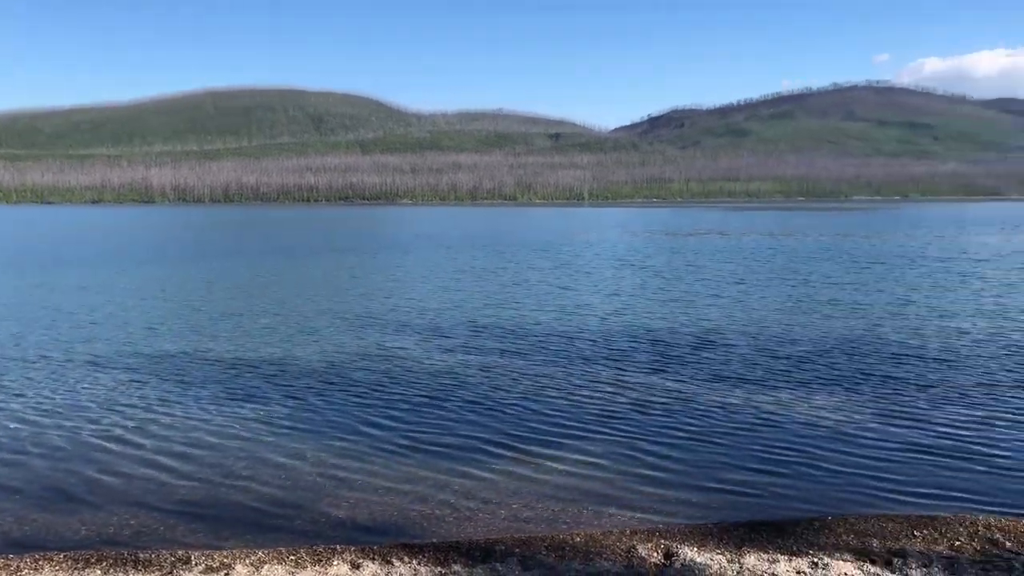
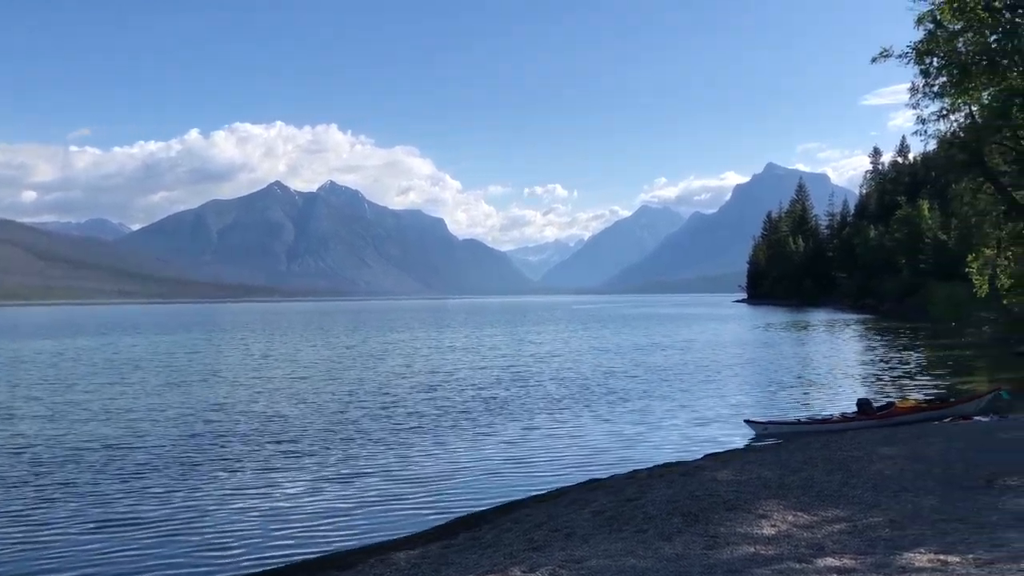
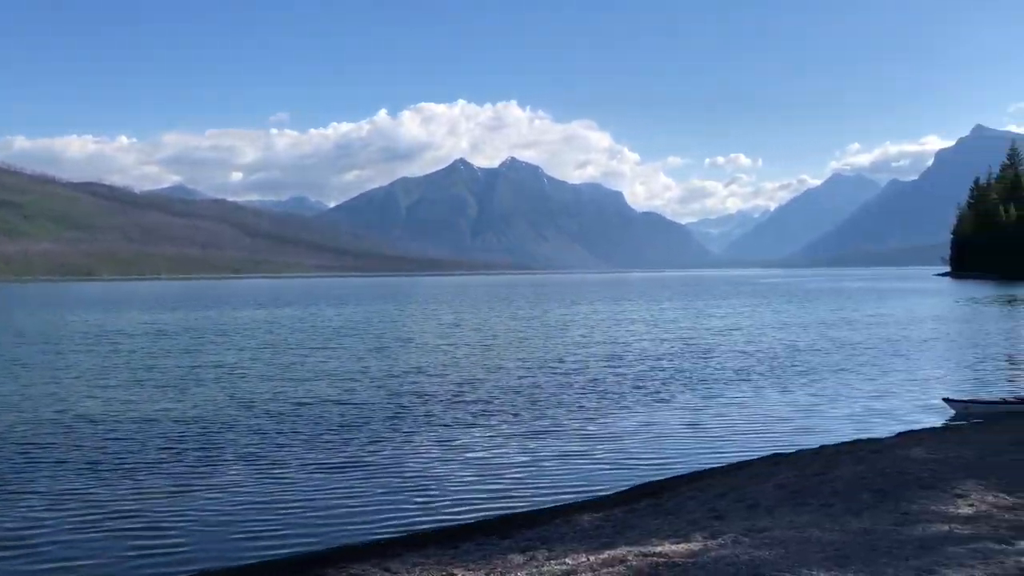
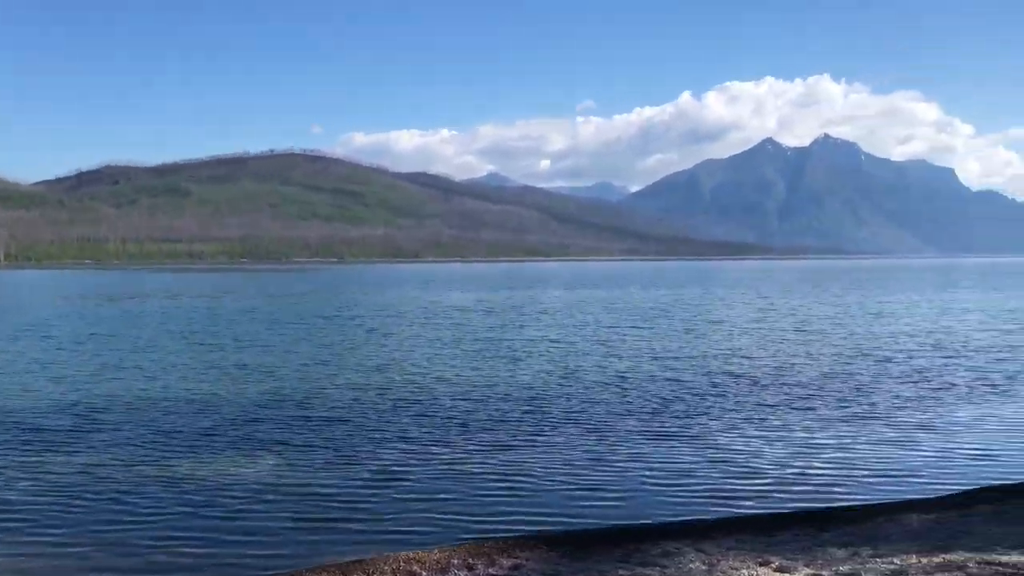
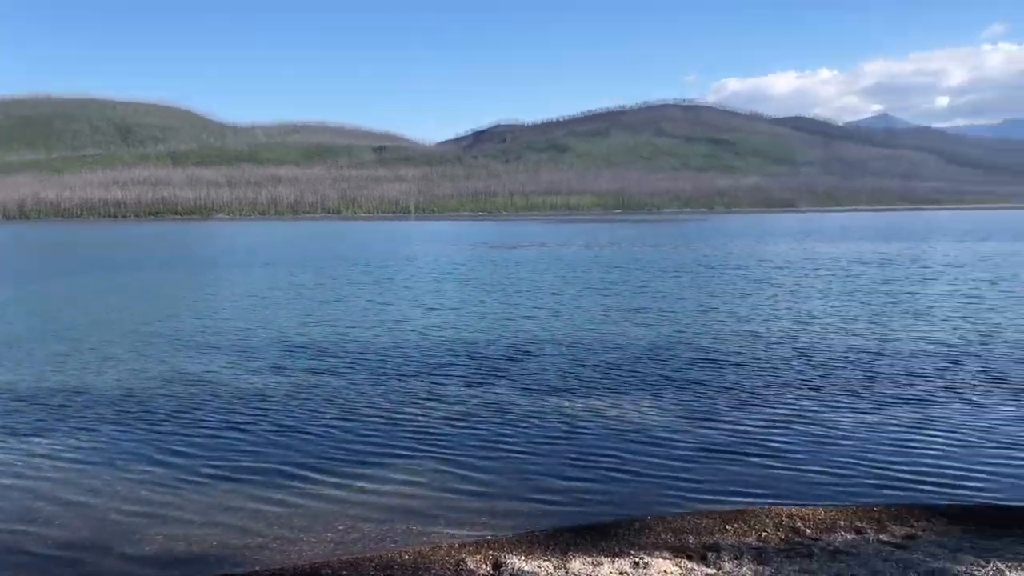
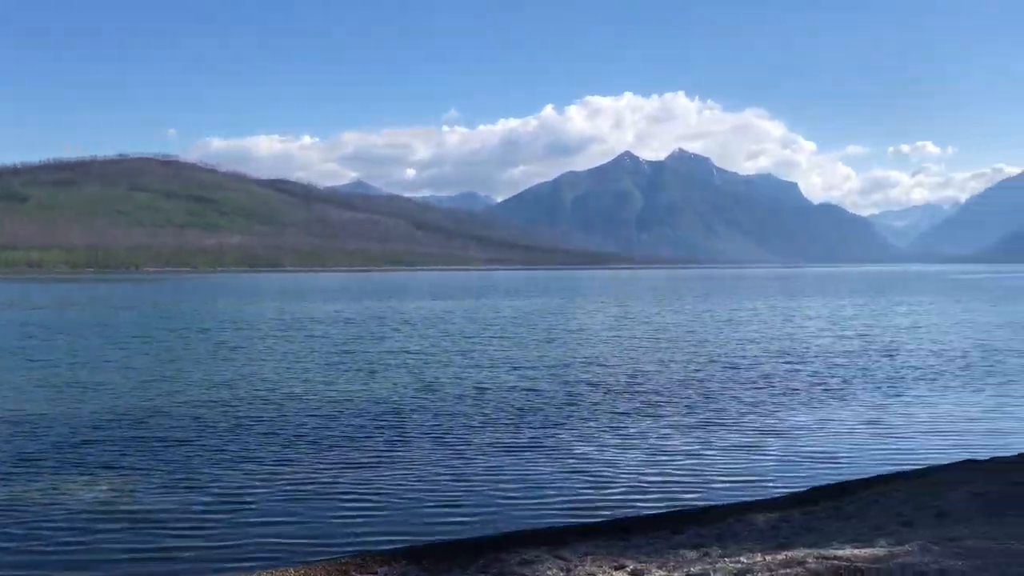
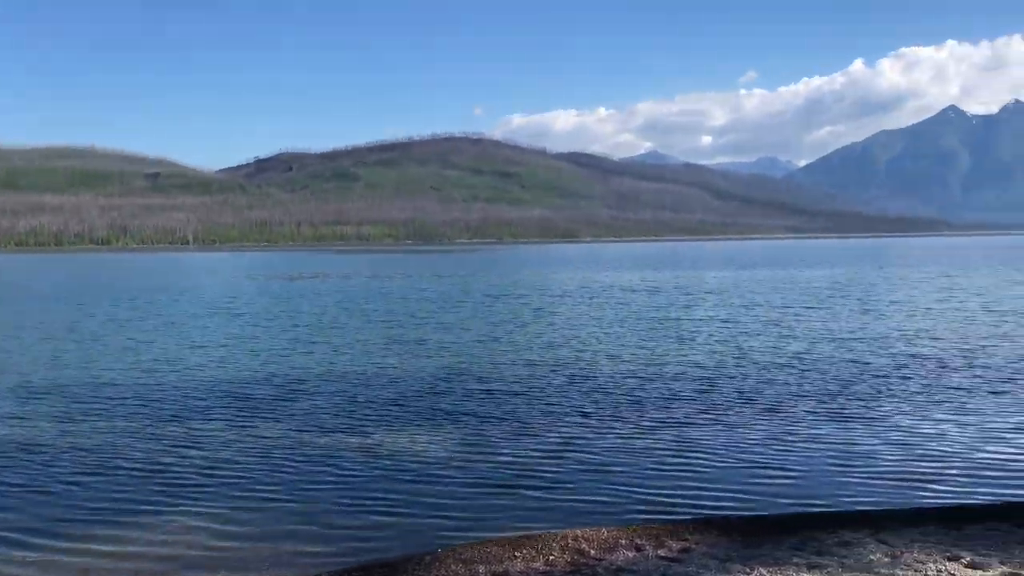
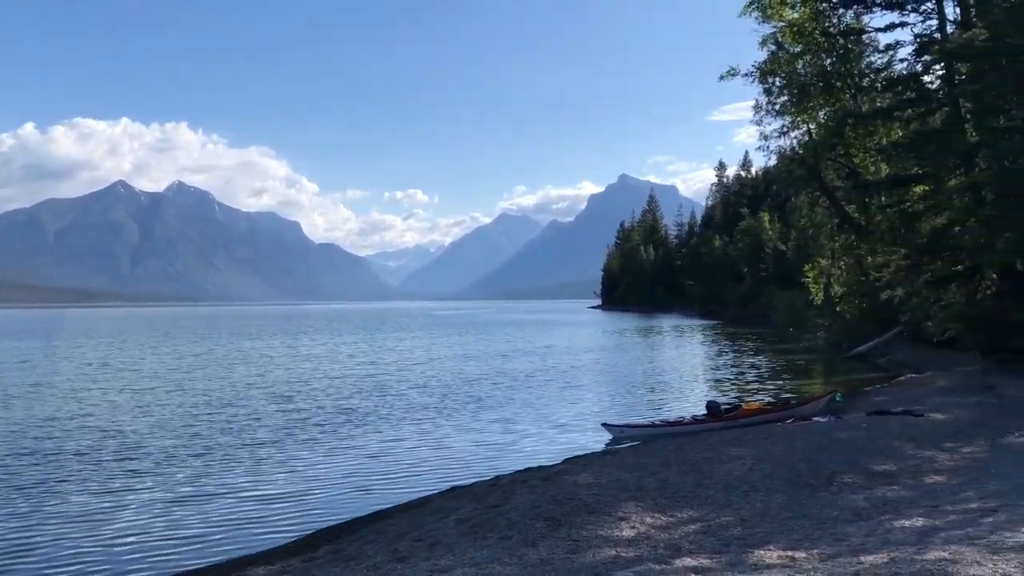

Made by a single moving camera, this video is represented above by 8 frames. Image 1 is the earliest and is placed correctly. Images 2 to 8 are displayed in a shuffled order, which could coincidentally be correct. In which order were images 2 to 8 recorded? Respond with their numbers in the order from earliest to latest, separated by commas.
5, 7, 4, 6, 3, 2, 8
